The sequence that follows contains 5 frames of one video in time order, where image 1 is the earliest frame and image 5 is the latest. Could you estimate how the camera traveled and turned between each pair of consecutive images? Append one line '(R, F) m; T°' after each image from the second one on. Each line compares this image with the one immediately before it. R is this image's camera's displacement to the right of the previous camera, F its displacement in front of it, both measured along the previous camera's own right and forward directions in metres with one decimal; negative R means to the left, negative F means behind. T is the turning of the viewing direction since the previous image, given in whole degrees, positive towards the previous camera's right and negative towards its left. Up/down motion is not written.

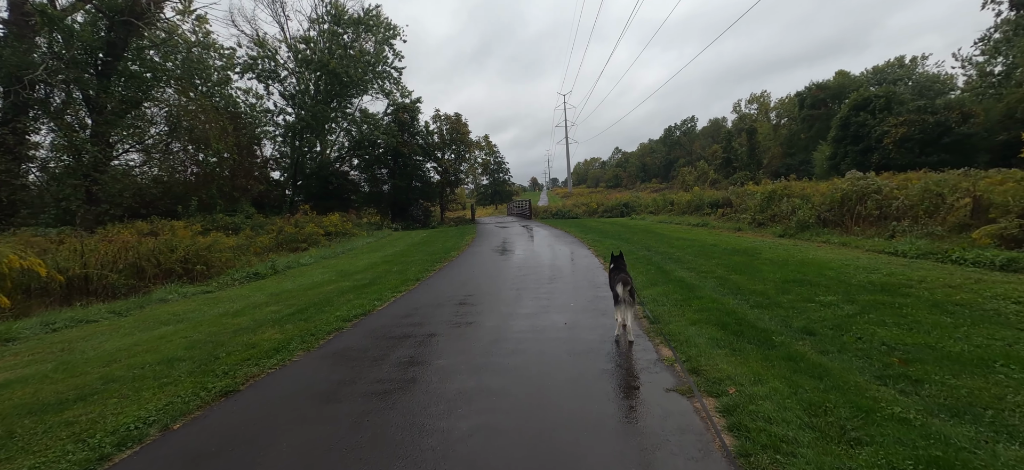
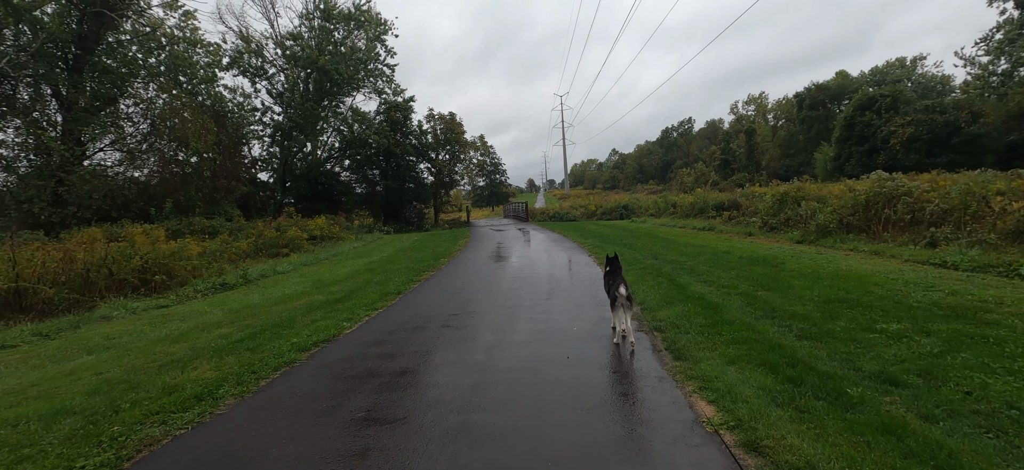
(+0.1, +1.3) m; 0°
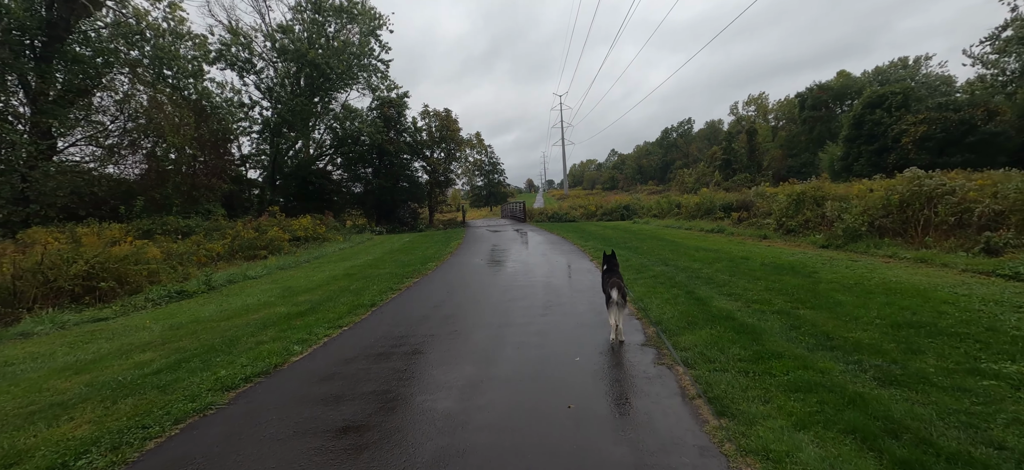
(+0.1, +1.4) m; 0°
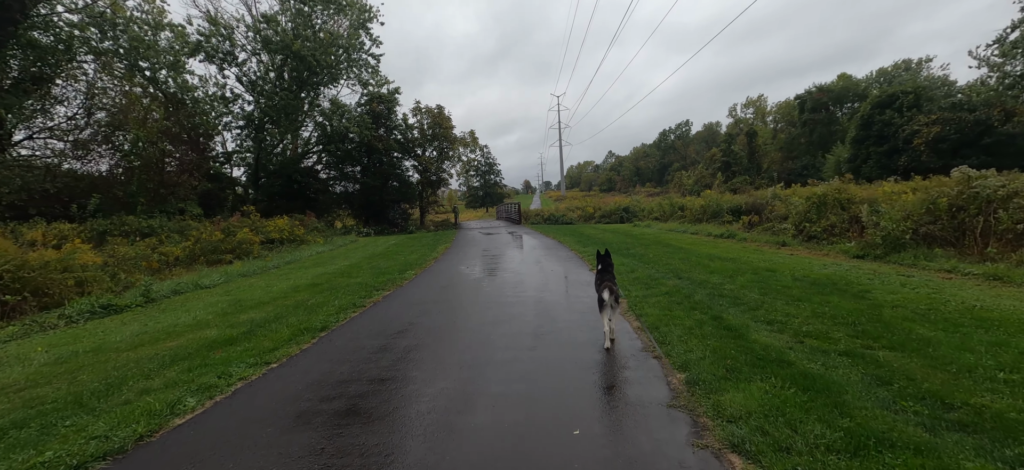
(+0.2, +1.7) m; 0°
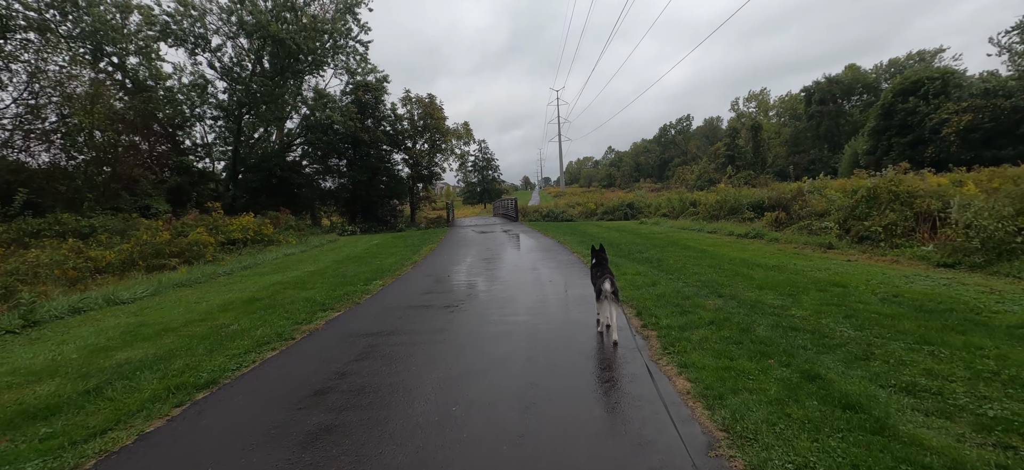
(+0.2, +2.4) m; 0°
